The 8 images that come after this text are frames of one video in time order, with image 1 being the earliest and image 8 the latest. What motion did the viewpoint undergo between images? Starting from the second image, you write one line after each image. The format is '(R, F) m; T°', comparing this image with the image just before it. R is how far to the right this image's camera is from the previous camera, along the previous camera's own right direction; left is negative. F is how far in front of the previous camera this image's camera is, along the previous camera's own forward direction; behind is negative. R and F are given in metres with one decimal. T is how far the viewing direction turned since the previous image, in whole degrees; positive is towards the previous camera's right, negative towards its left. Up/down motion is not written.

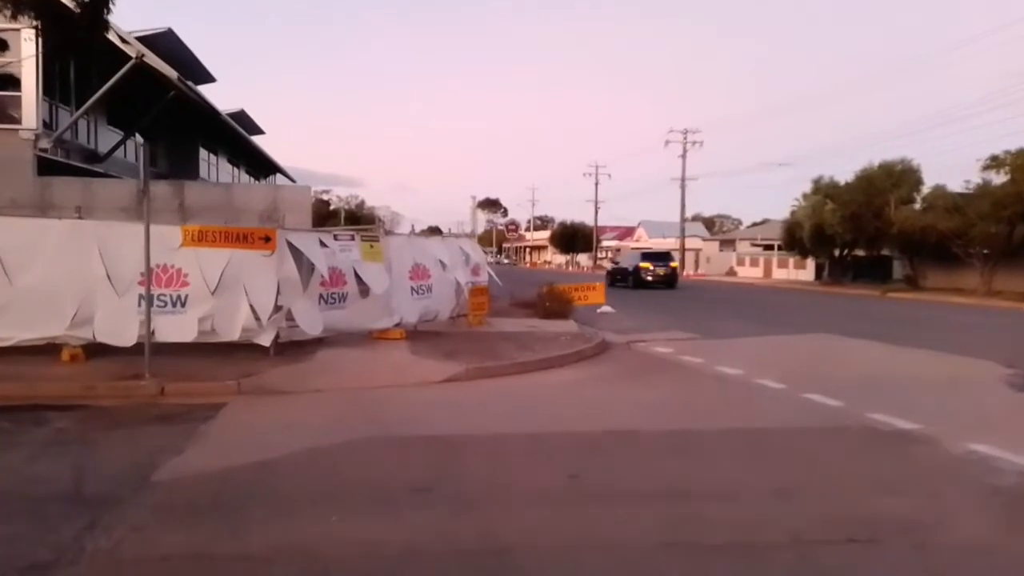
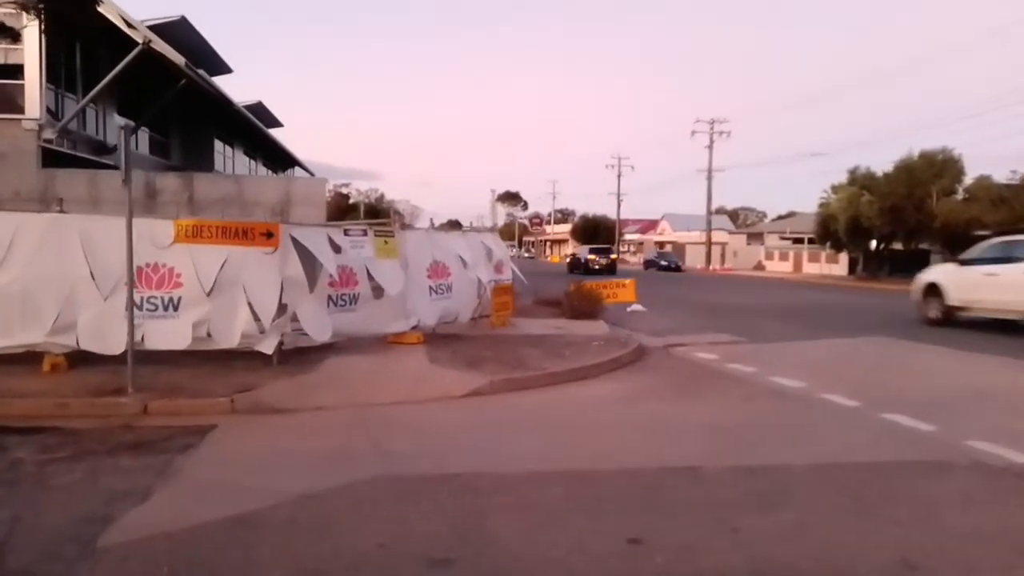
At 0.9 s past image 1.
(-0.2, +1.7) m; -2°
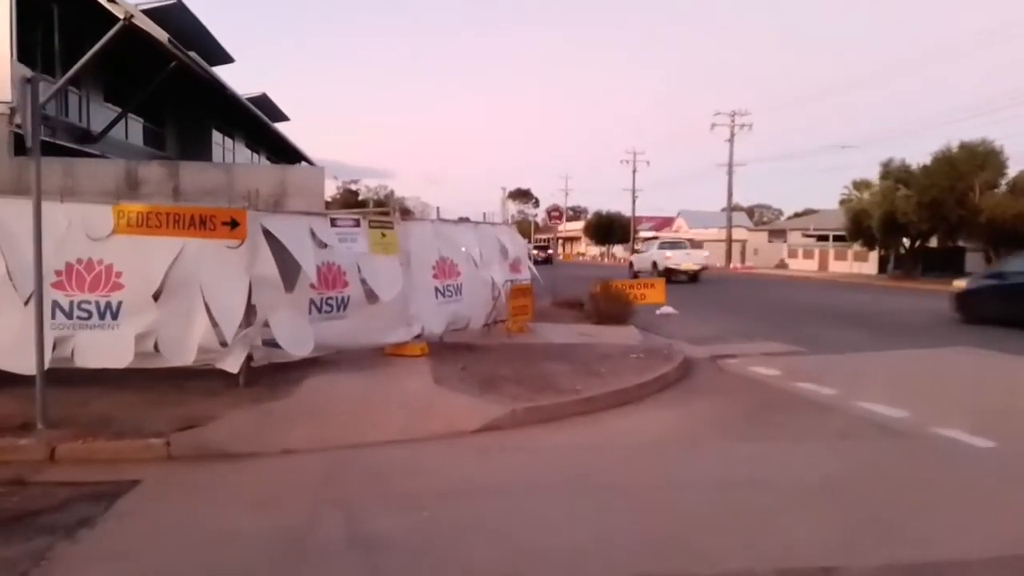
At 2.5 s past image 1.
(-0.2, +2.7) m; -1°
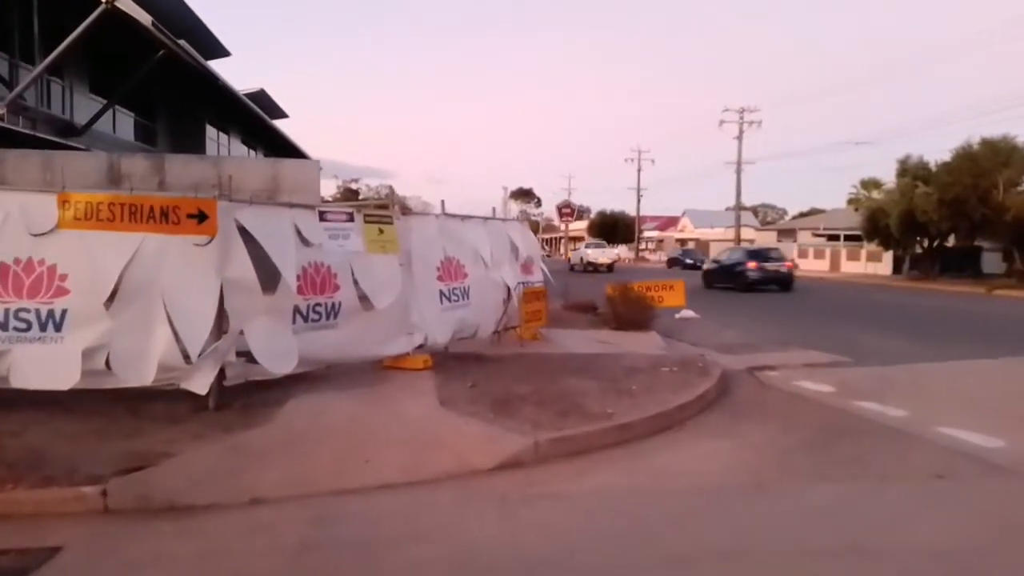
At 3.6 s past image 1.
(-0.2, +1.7) m; 0°
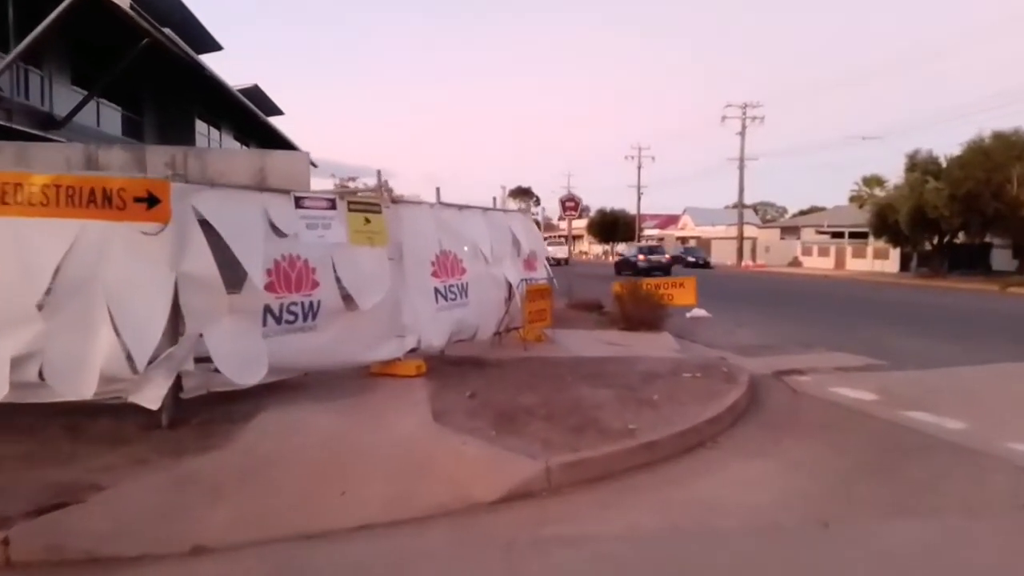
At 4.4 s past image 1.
(-0.1, +1.3) m; 0°
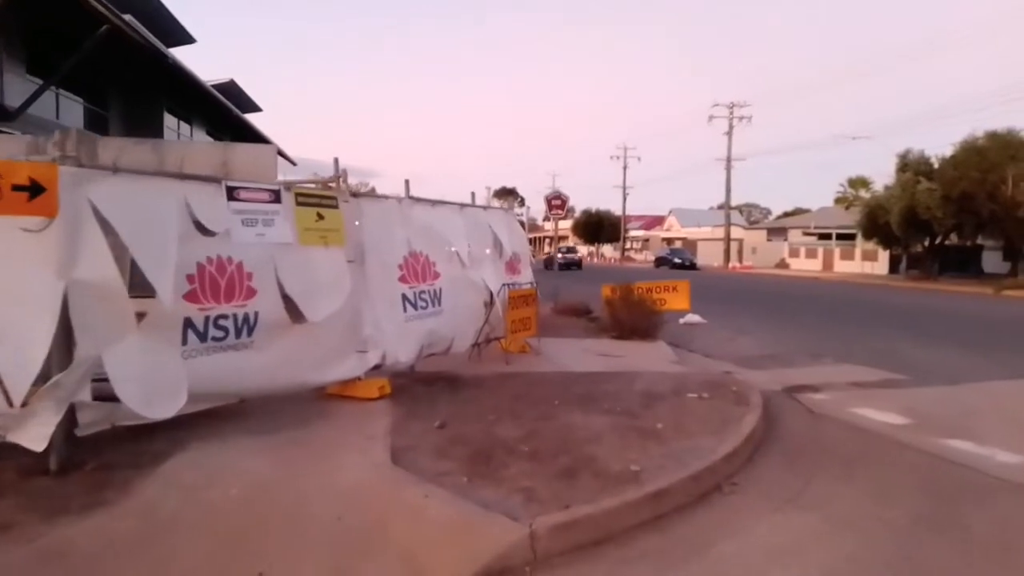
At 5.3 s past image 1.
(+0.1, +1.5) m; +1°
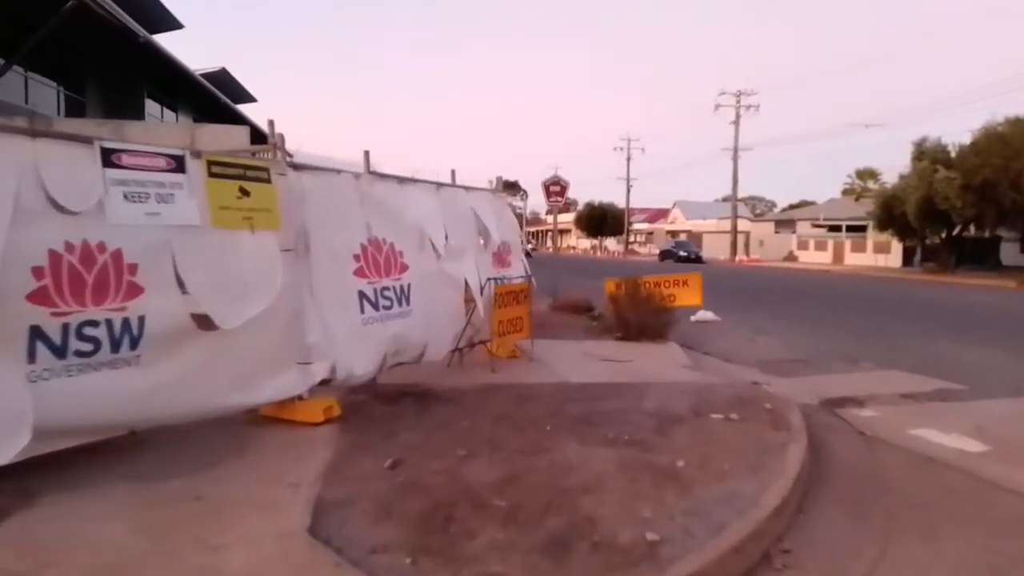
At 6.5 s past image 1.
(+0.2, +1.9) m; 0°
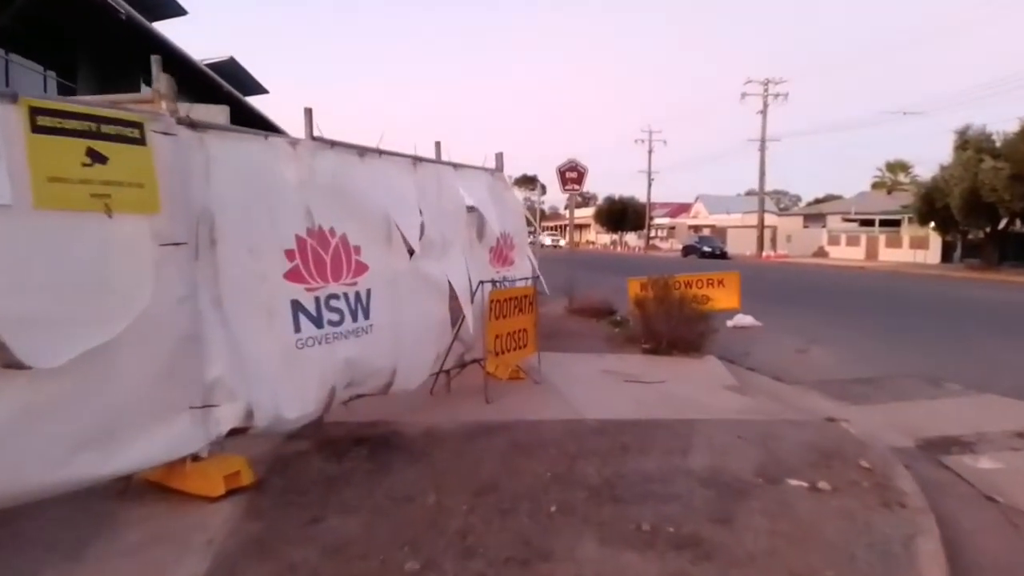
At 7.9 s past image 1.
(+0.2, +2.3) m; -1°
